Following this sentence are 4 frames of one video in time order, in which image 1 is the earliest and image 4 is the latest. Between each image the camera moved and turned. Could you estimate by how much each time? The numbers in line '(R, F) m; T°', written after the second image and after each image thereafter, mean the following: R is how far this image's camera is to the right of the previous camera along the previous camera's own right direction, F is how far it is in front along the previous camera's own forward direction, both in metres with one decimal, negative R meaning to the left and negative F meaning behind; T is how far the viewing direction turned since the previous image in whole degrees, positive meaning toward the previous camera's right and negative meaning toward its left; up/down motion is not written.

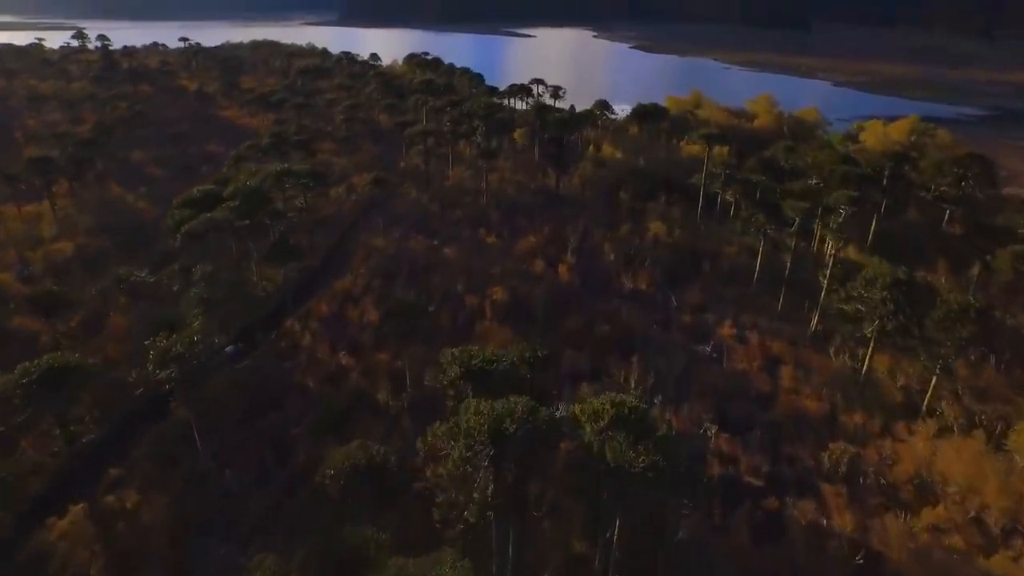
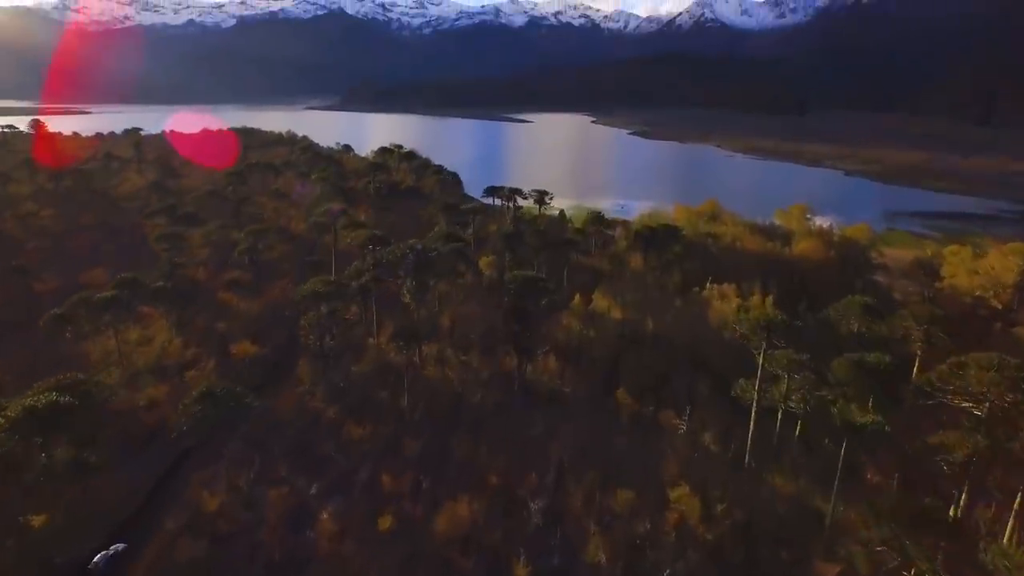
(+1.3, +7.5) m; 0°
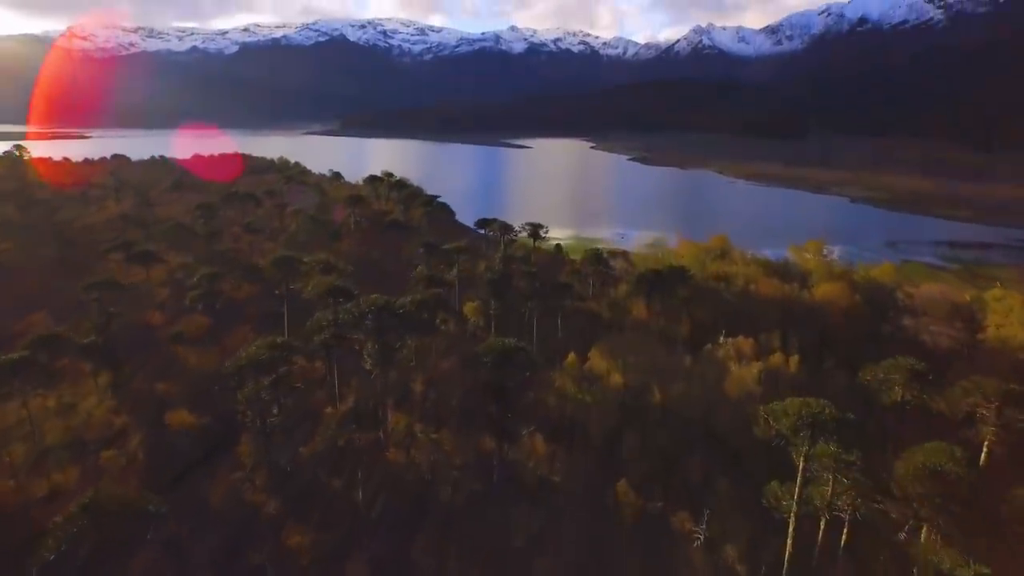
(+0.4, +2.4) m; 0°
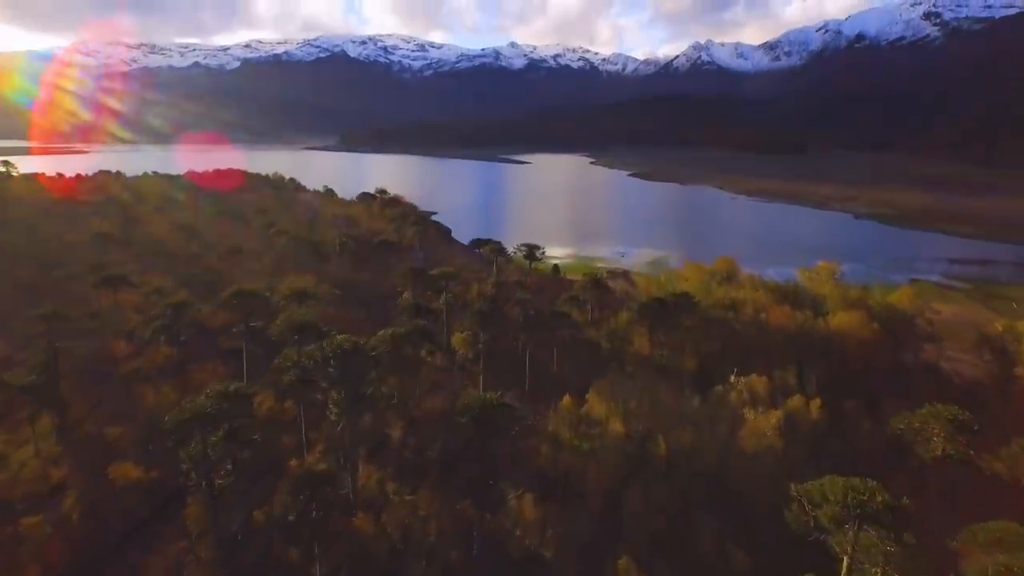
(+0.2, +1.5) m; 0°
